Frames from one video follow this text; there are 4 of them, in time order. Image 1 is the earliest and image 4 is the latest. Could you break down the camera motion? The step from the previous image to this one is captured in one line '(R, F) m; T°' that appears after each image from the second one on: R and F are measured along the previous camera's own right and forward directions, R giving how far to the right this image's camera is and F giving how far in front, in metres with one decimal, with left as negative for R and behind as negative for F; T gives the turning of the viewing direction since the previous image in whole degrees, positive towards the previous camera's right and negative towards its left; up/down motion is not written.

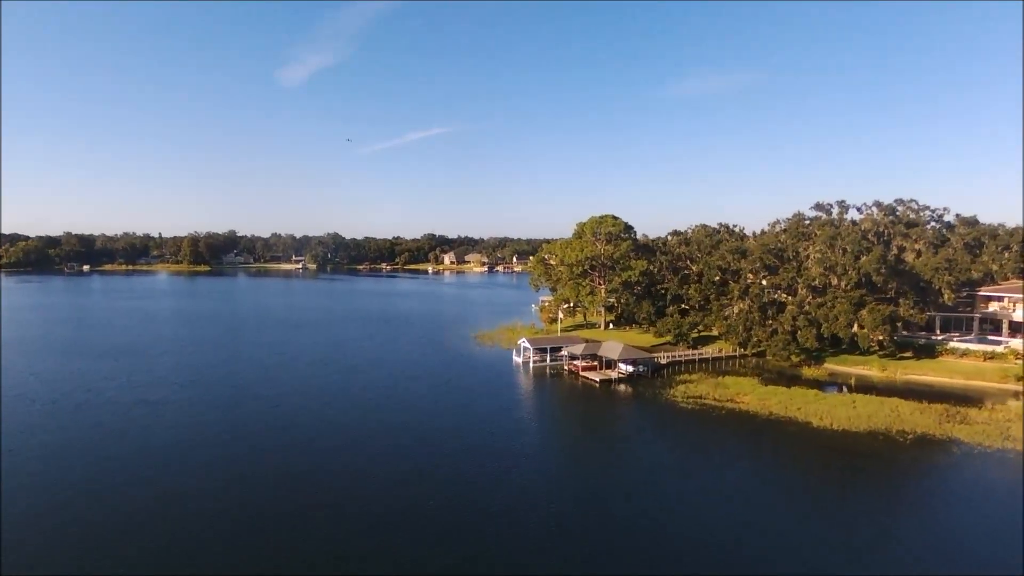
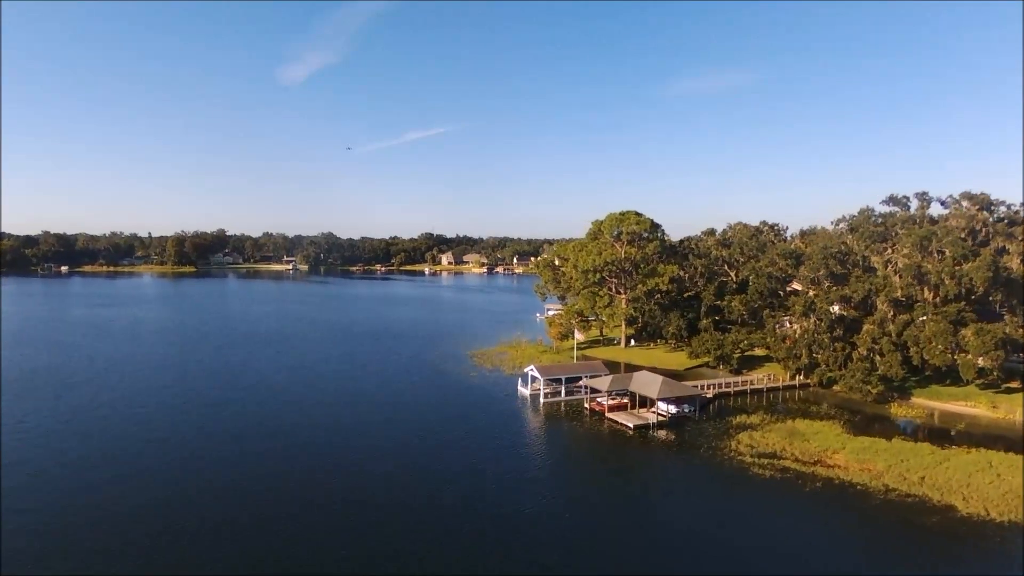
(-0.3, +9.9) m; 0°
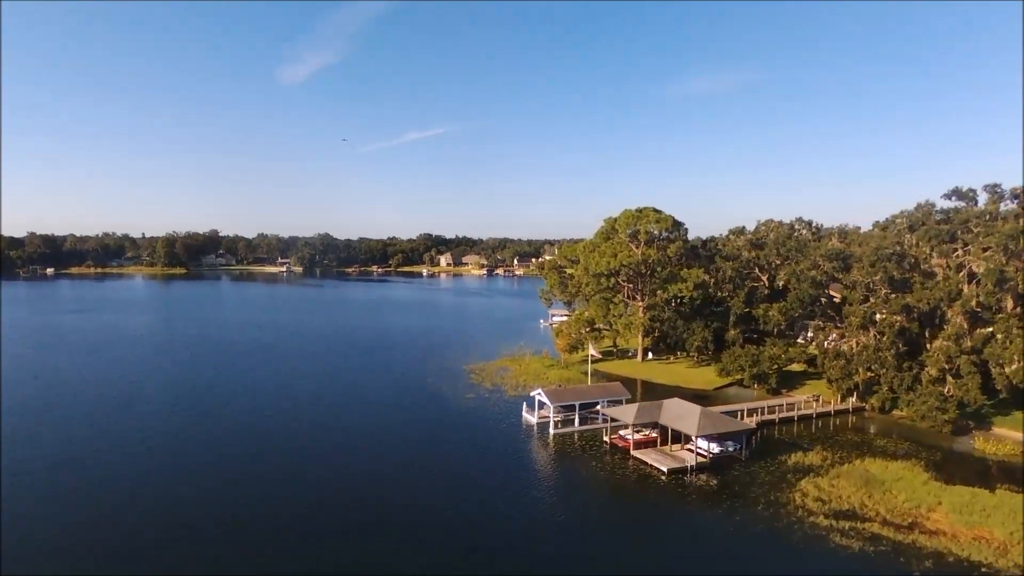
(-0.2, +6.1) m; 0°
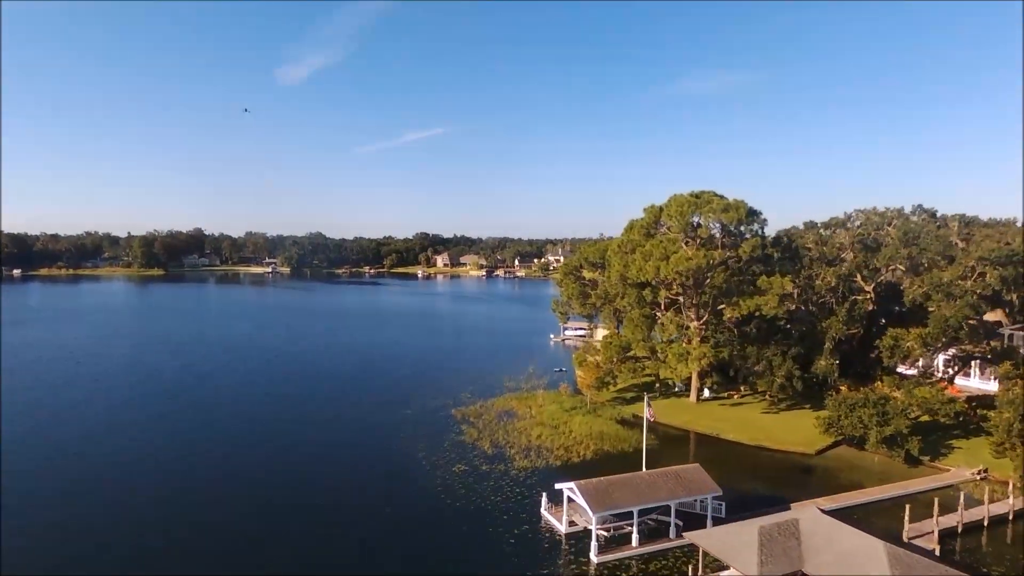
(-0.4, +12.9) m; 0°
